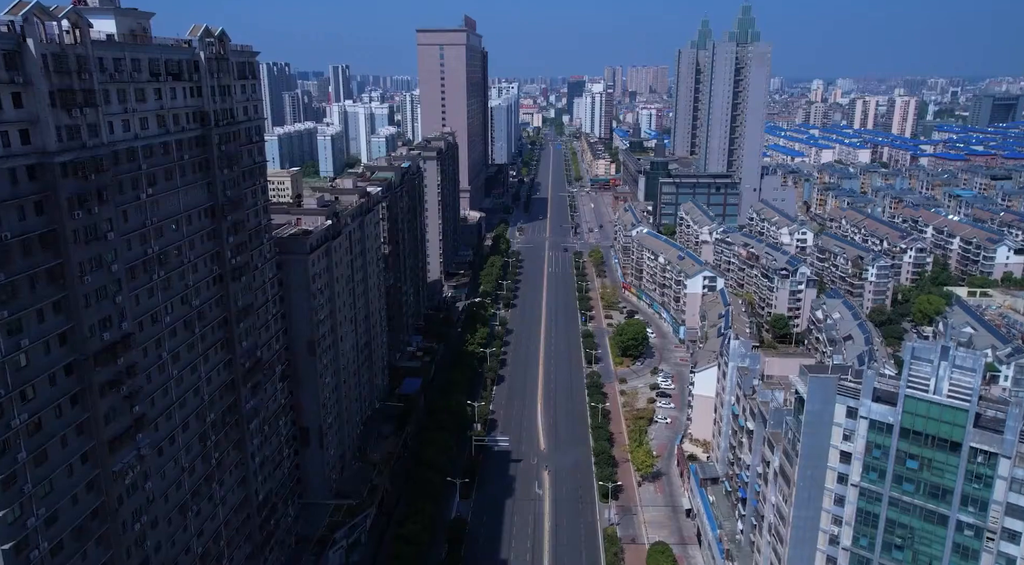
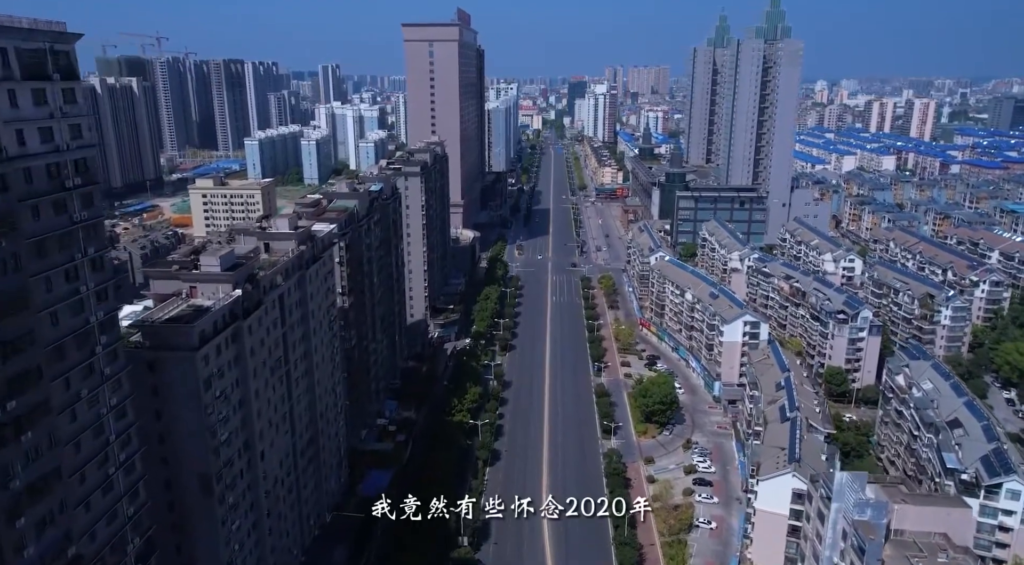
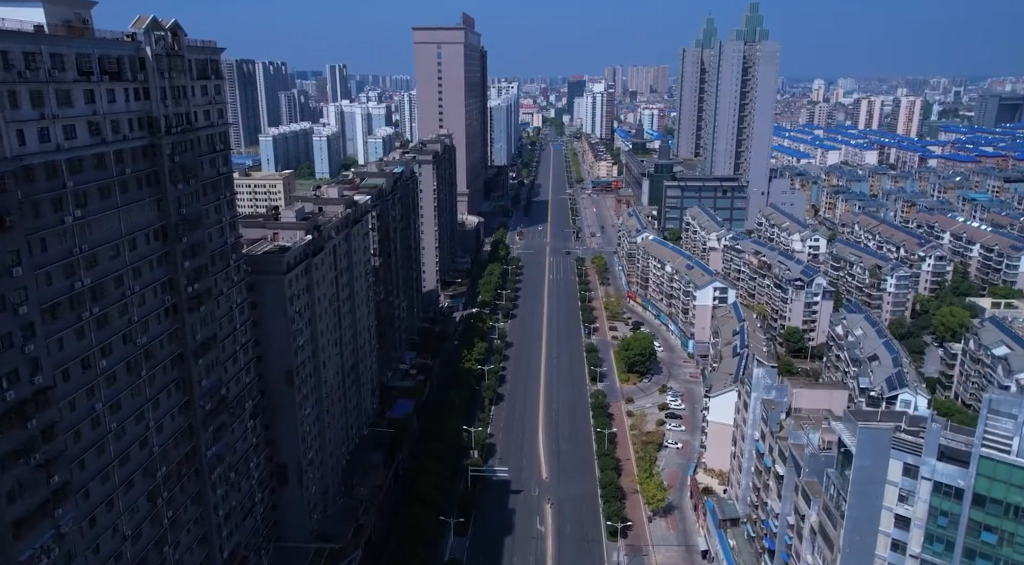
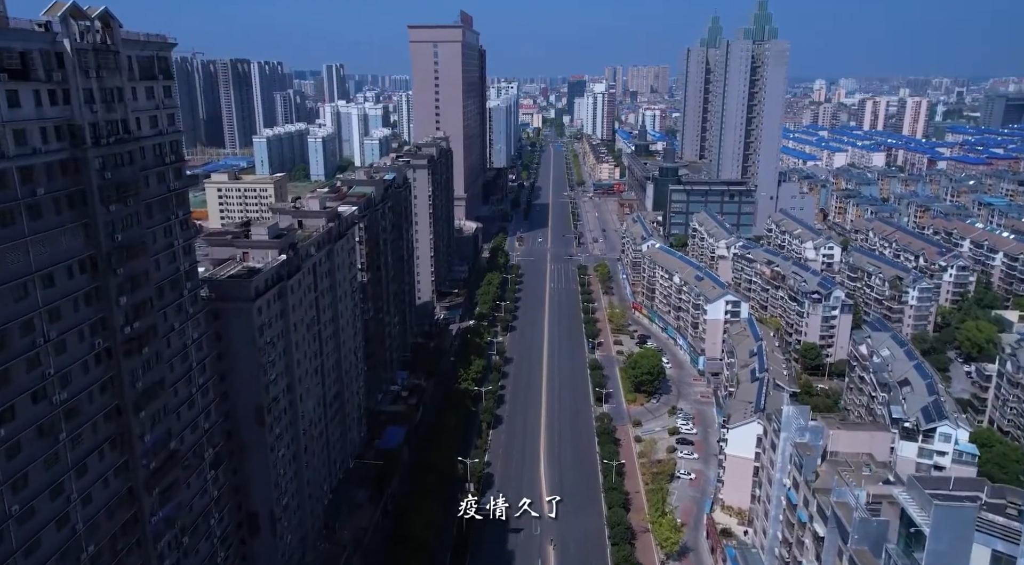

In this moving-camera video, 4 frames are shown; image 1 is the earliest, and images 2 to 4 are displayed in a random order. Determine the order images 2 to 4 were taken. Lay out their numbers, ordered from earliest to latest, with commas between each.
3, 4, 2
